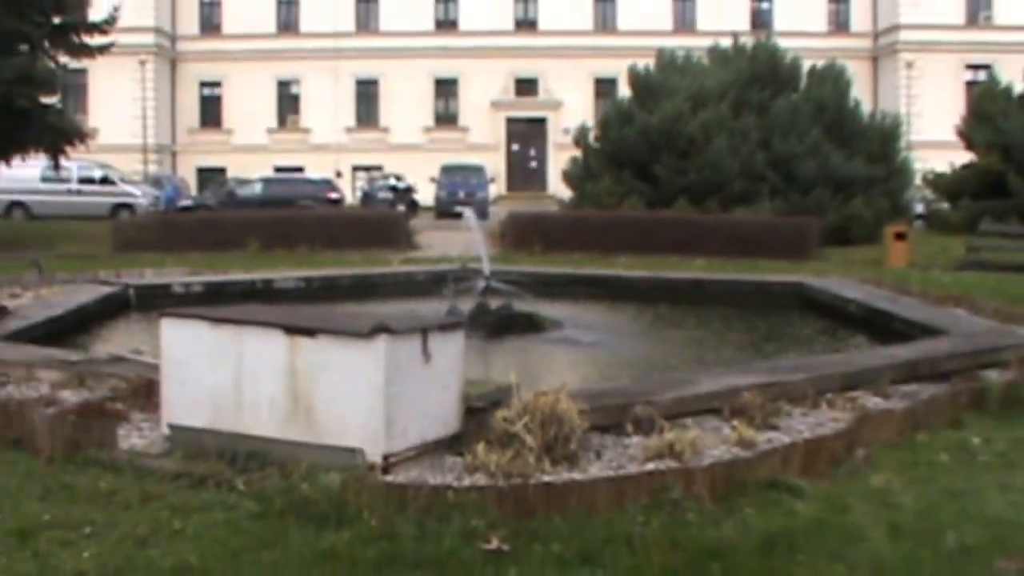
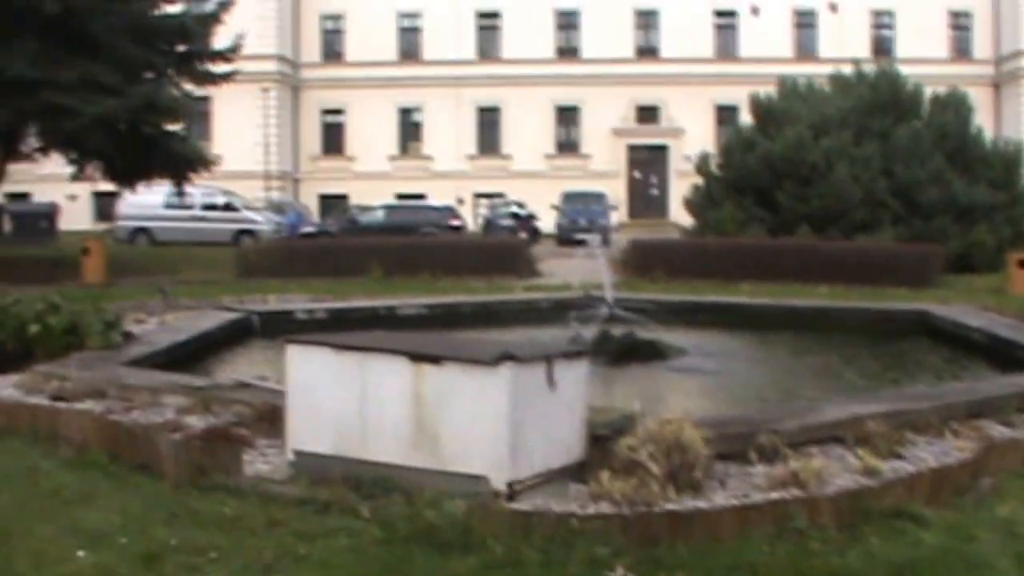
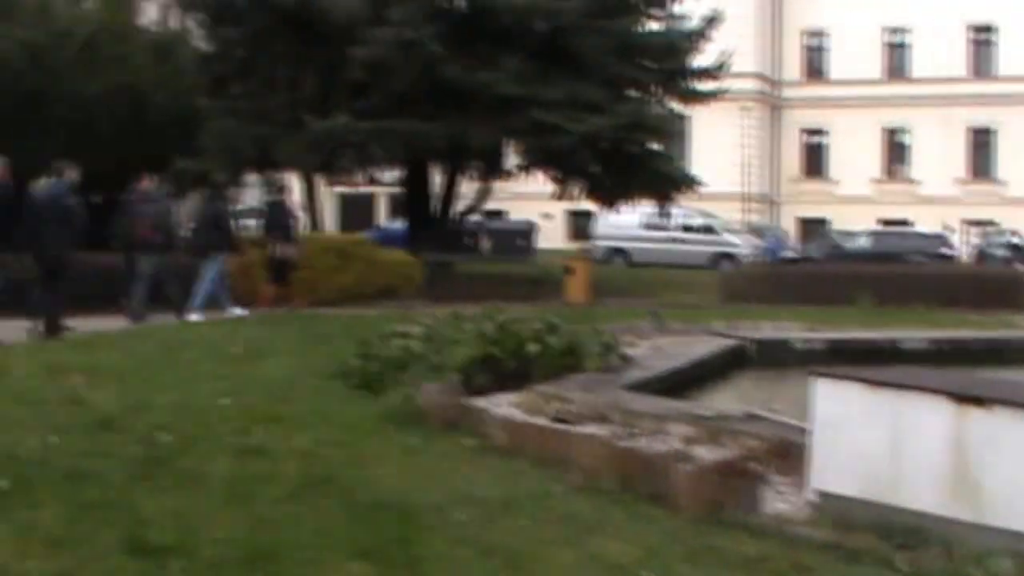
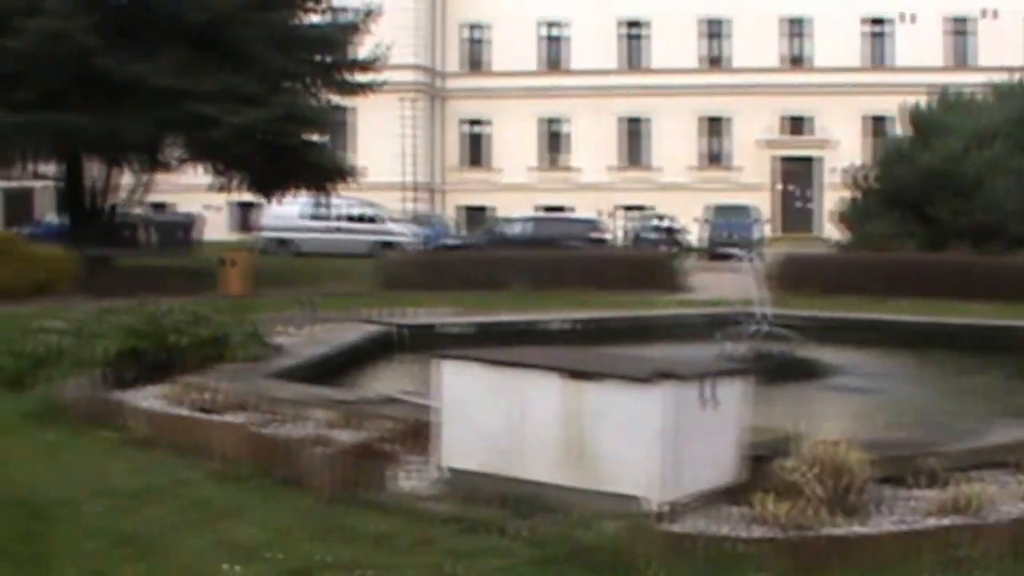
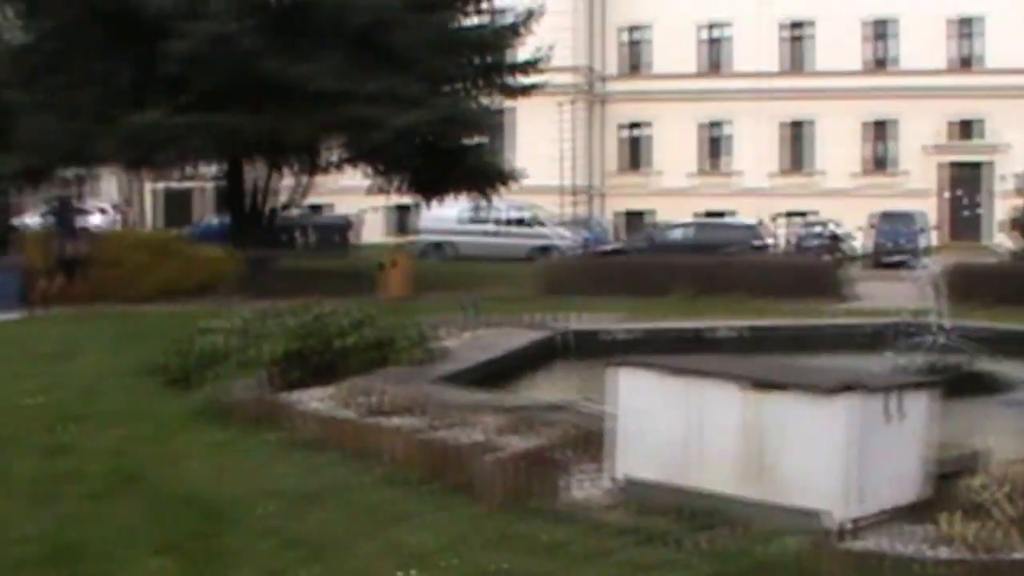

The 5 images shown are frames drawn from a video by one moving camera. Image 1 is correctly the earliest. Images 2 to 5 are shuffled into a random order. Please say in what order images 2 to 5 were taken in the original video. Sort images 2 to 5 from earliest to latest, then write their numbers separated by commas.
2, 4, 5, 3
